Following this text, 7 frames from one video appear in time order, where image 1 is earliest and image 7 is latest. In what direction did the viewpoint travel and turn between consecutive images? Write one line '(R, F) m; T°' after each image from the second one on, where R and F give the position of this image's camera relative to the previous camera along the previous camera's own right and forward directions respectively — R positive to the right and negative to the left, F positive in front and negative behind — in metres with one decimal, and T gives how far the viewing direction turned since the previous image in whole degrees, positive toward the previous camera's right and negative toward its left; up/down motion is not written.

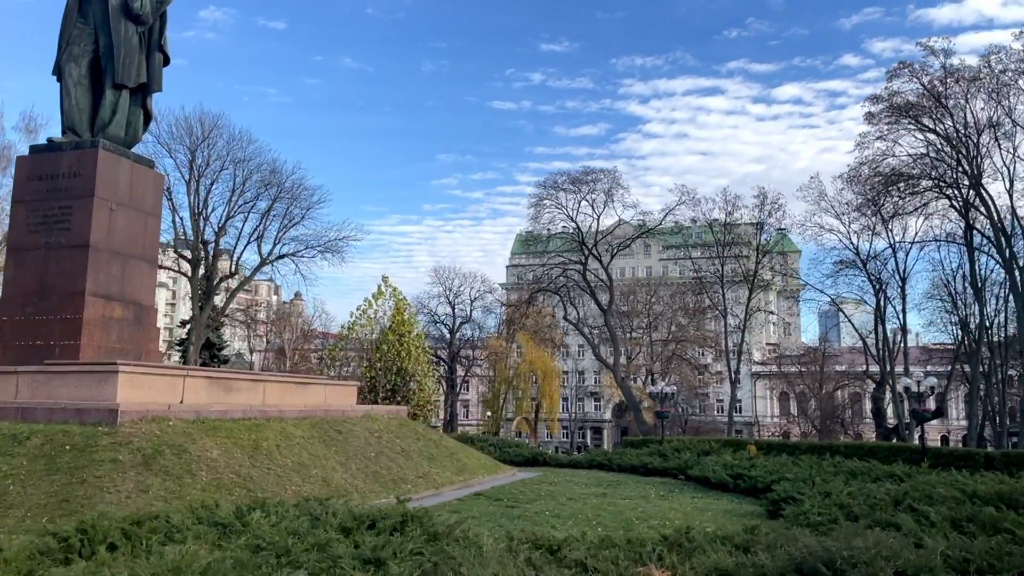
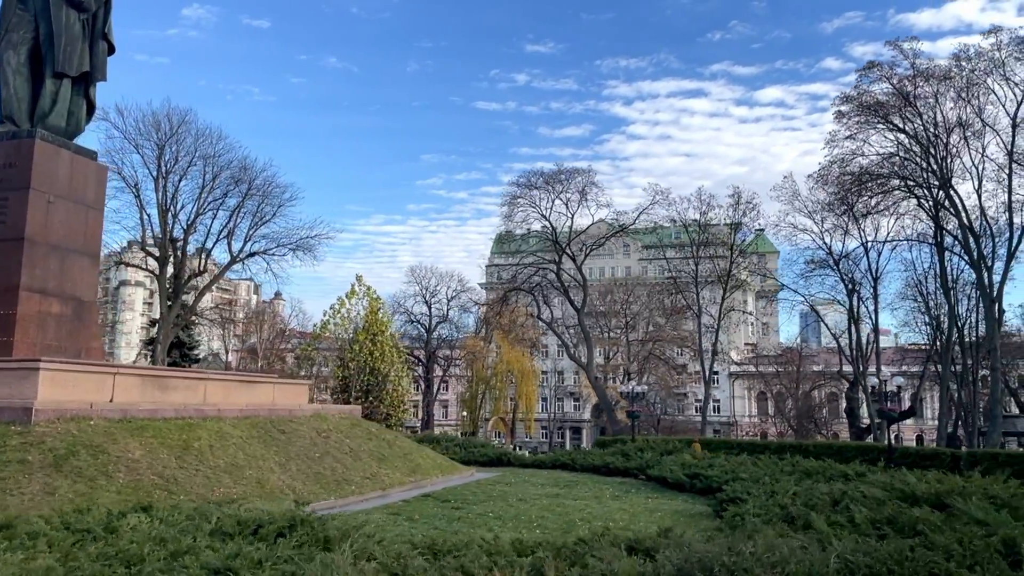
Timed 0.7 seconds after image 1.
(+0.5, +0.3) m; +1°
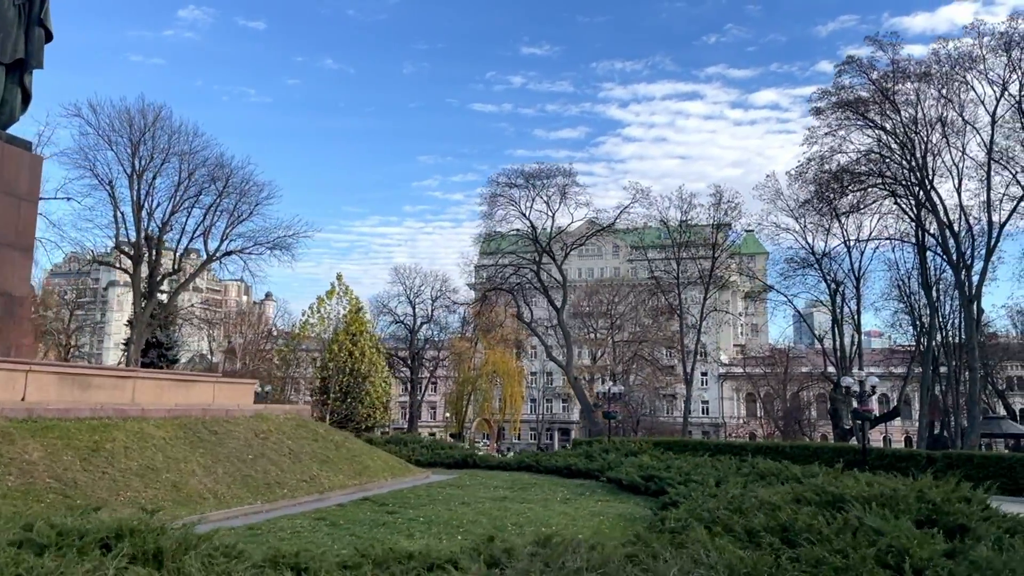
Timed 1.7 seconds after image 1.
(+0.7, +0.4) m; 0°
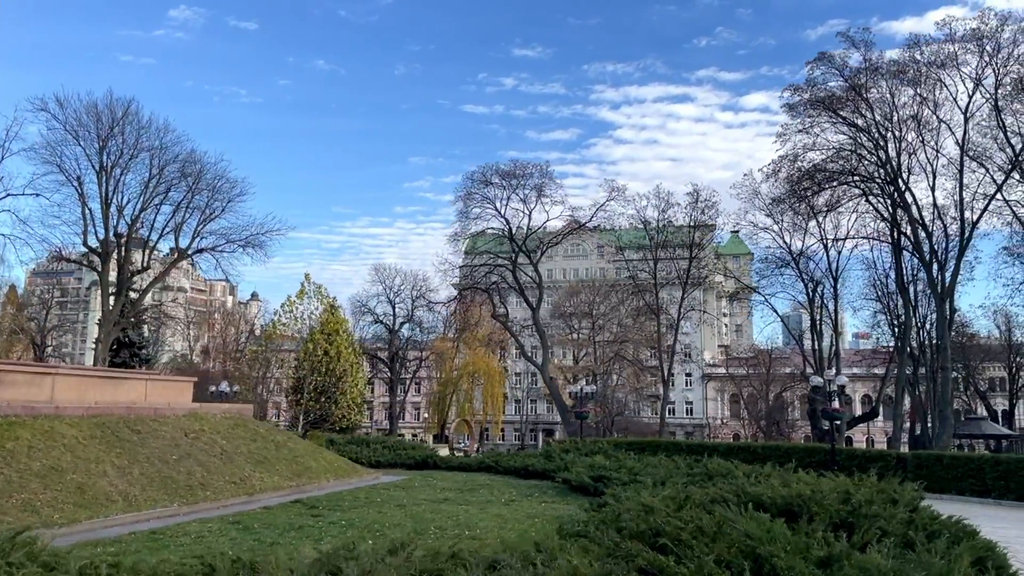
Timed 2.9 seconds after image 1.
(+0.7, +0.4) m; +1°
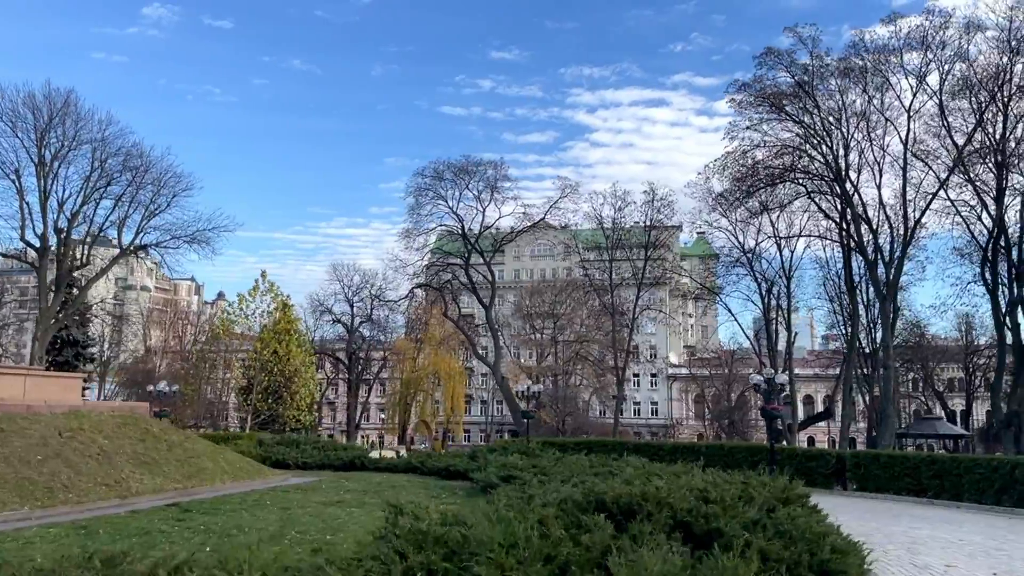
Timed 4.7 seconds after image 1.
(+1.0, +0.5) m; +2°
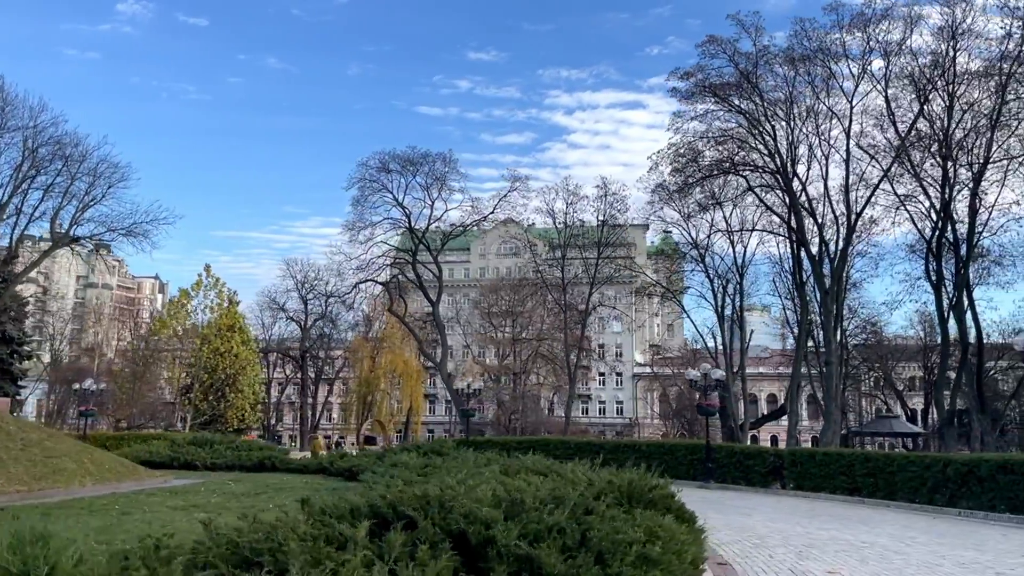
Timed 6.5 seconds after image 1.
(+1.2, +0.8) m; +2°
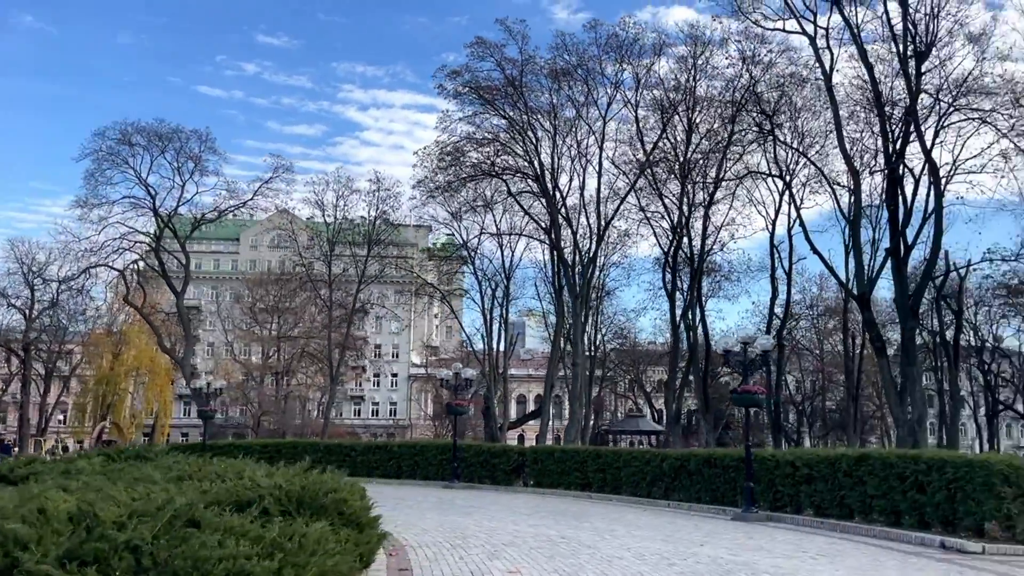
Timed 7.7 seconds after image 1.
(+0.8, +0.4) m; +16°
